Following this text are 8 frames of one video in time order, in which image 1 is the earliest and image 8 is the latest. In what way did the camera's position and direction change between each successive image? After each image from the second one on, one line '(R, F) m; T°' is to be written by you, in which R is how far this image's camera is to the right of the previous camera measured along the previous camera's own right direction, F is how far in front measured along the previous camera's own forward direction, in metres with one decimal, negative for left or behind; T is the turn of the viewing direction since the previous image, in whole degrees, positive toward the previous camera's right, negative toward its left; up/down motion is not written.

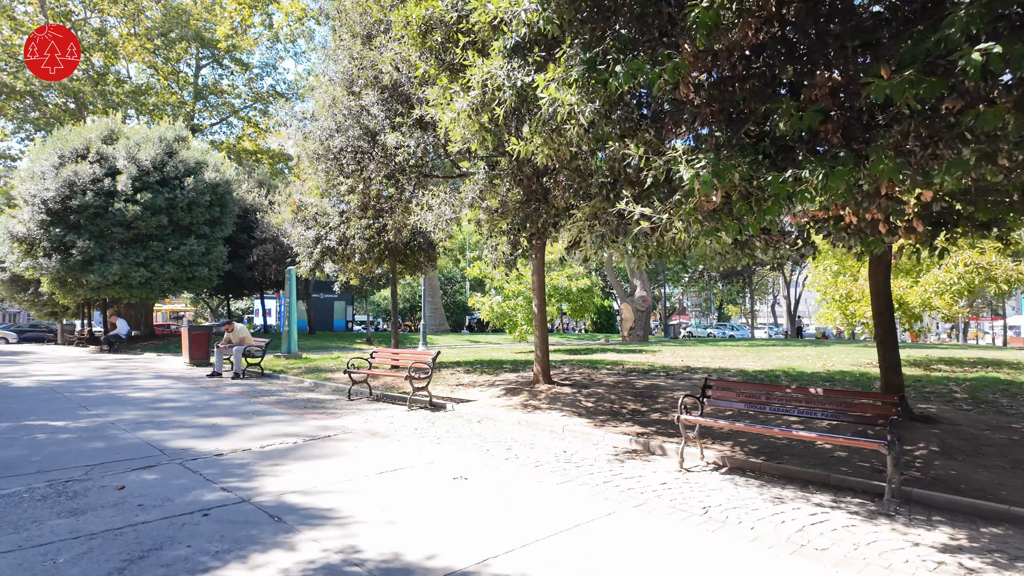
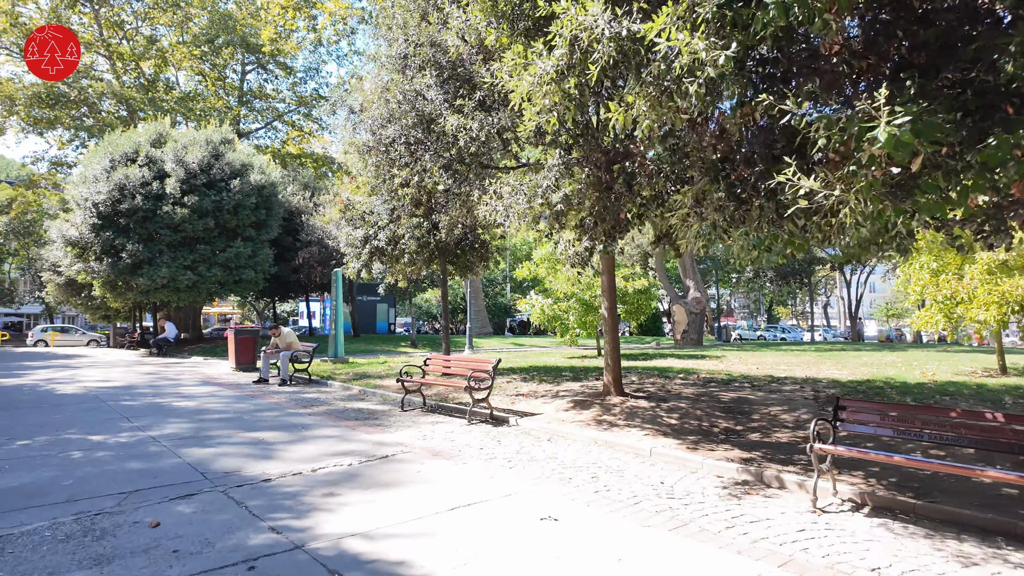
(-0.5, +1.0) m; -4°
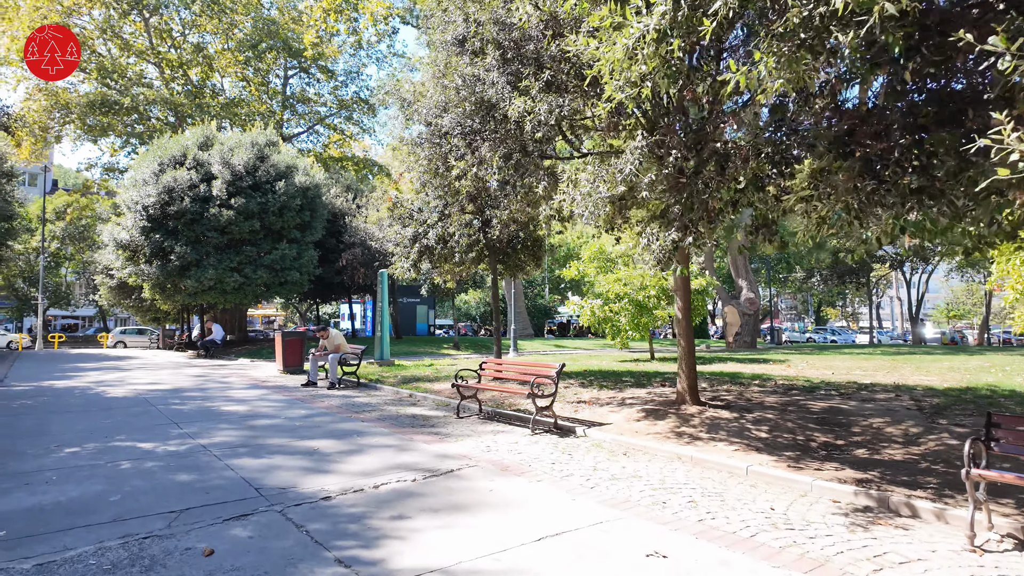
(-0.4, +0.7) m; -3°
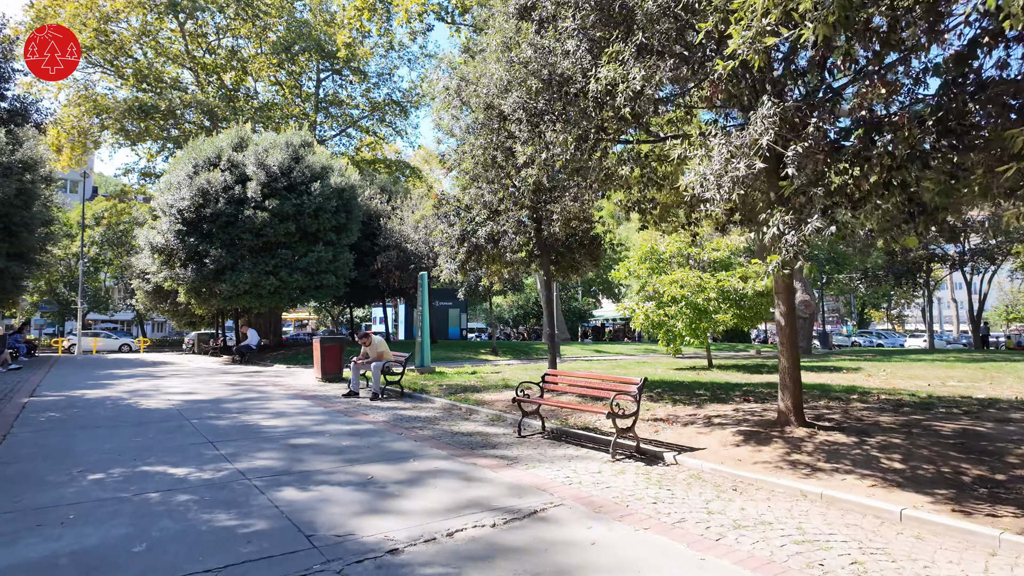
(-0.6, +1.0) m; -3°
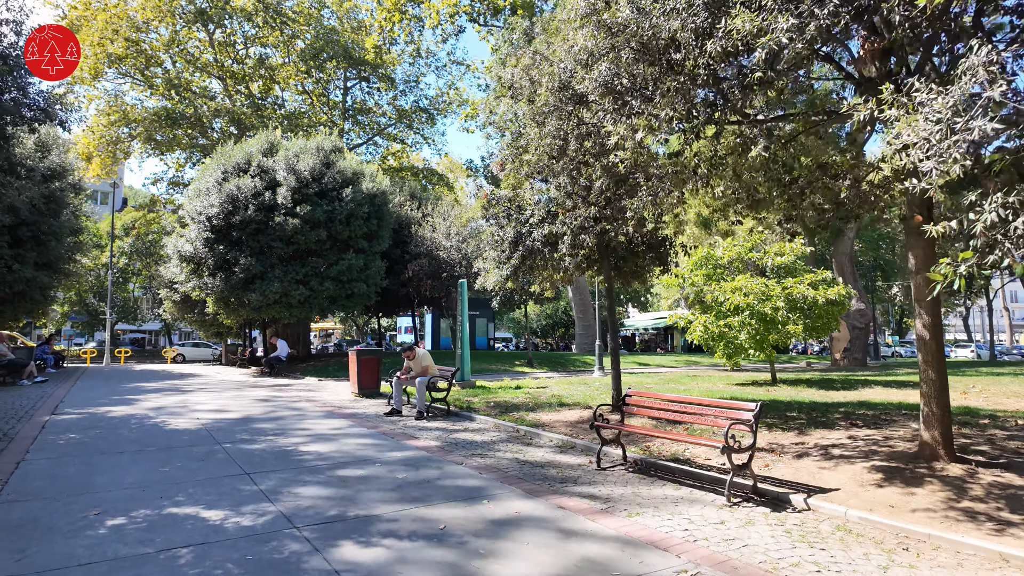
(-0.7, +1.1) m; -2°
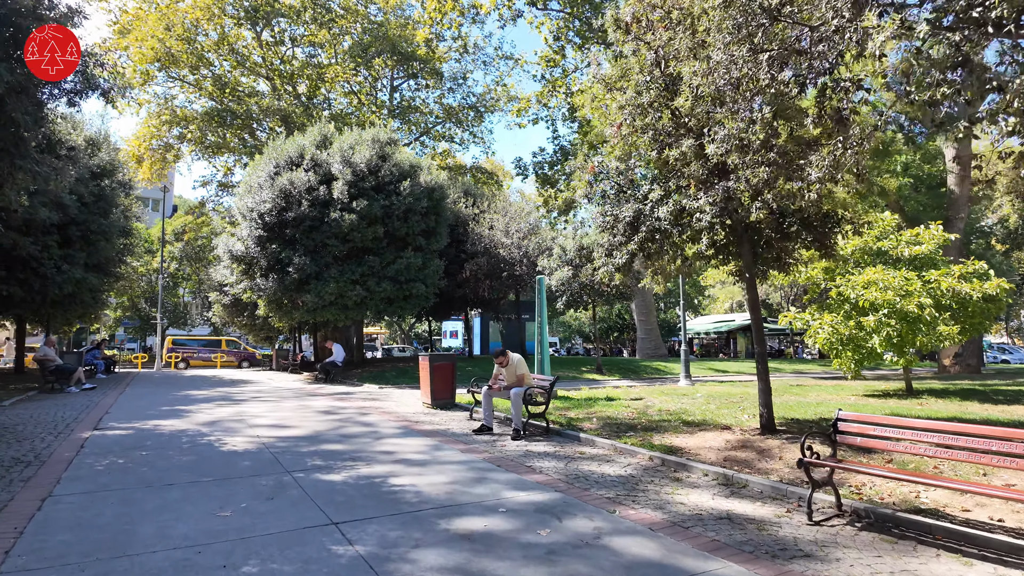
(-1.2, +1.9) m; -4°
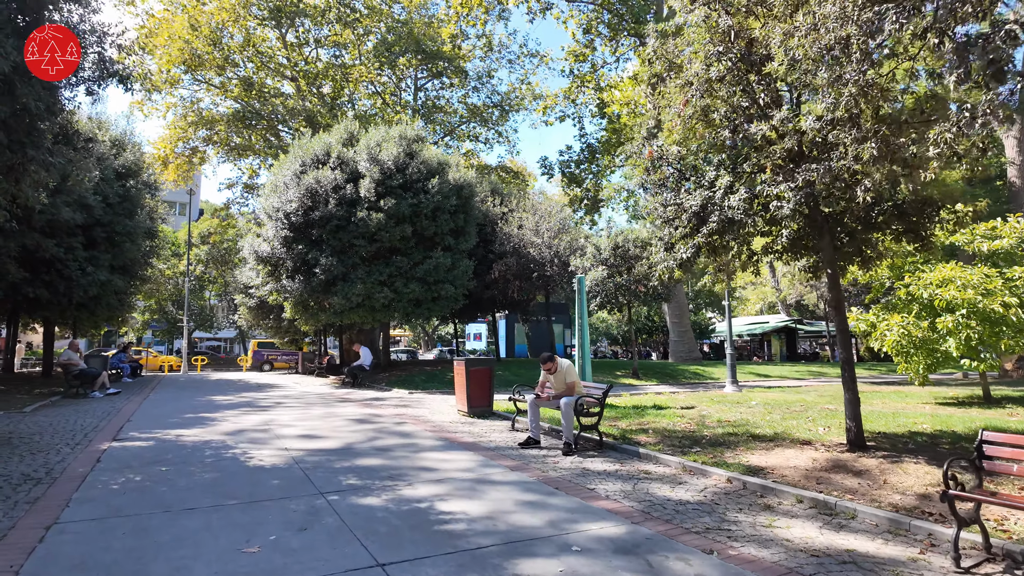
(-0.4, +0.9) m; -2°
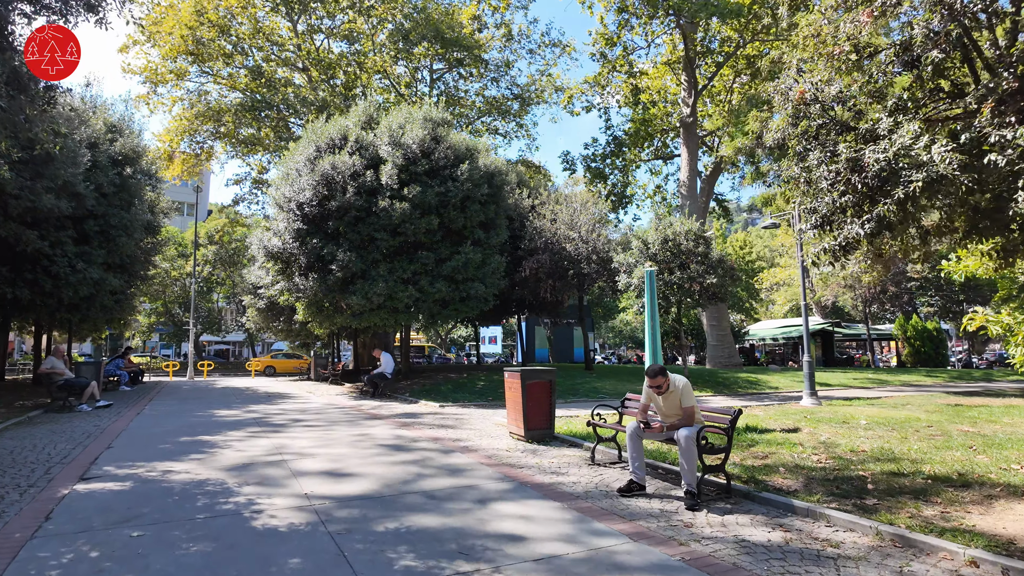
(-1.0, +2.2) m; -1°
